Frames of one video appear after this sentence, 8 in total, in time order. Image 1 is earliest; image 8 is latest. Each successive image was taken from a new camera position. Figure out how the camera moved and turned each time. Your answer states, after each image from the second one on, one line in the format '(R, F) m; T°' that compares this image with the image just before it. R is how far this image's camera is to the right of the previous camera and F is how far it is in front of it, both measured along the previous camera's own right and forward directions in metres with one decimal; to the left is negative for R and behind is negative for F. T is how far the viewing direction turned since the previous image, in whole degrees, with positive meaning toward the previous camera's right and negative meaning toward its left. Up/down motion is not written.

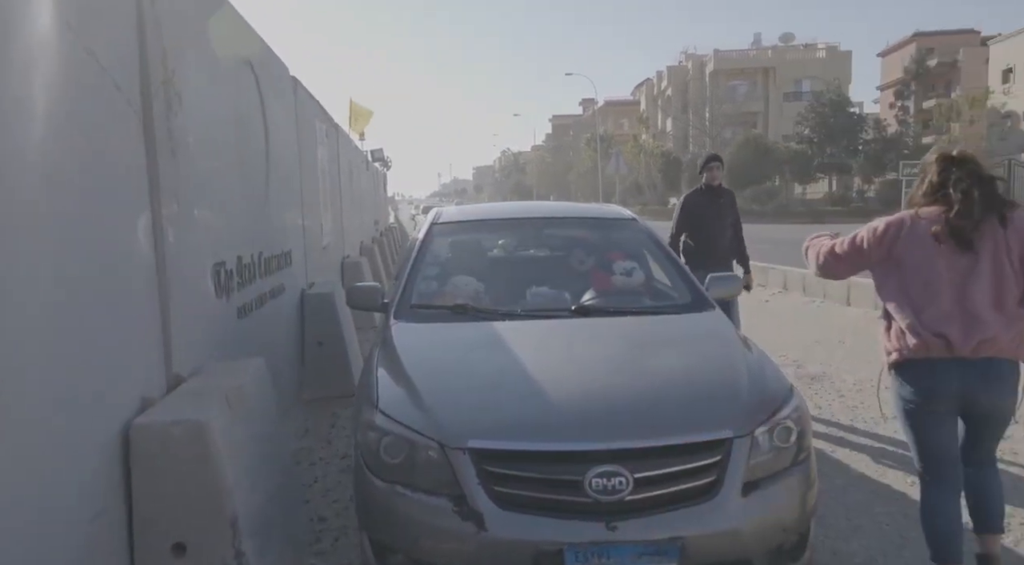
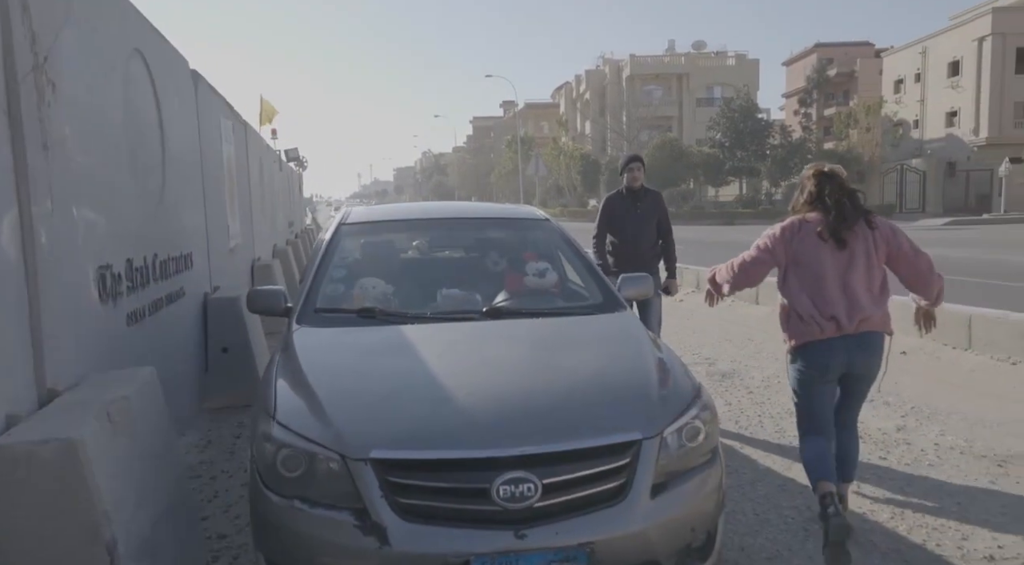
(+0.1, +0.1) m; +6°
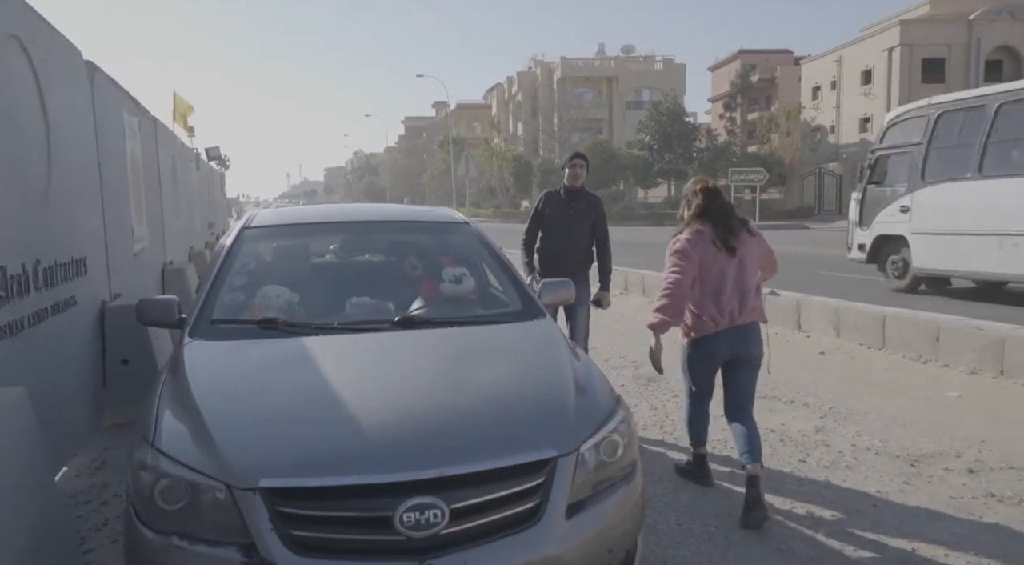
(+0.1, +0.2) m; +5°
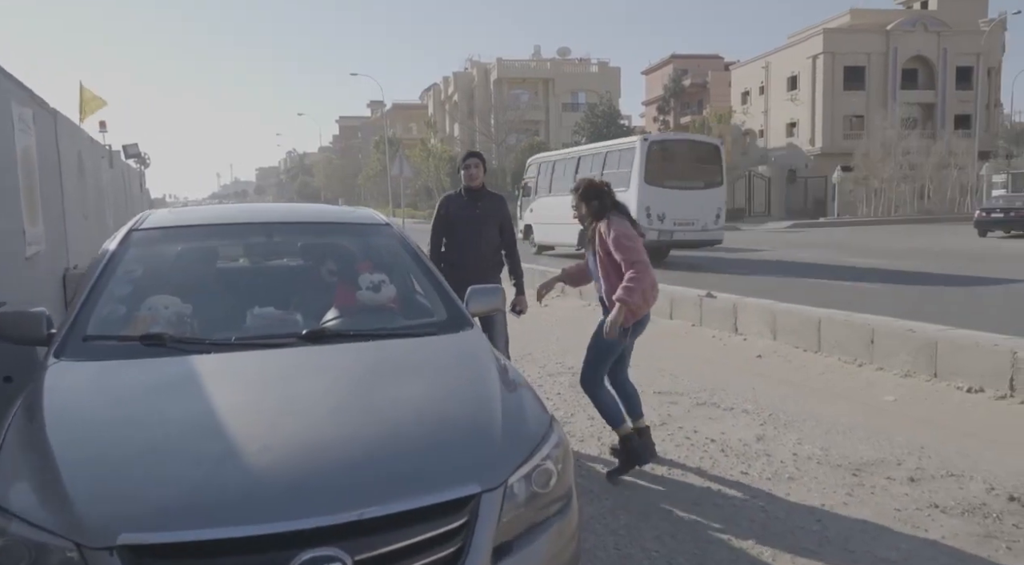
(+0.1, +0.3) m; +5°
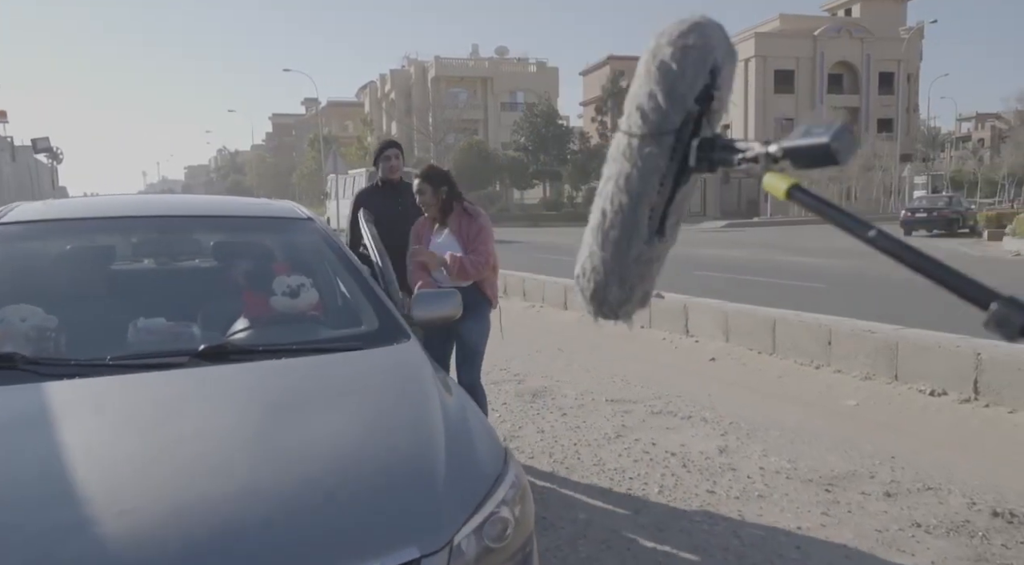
(0.0, +0.5) m; +5°
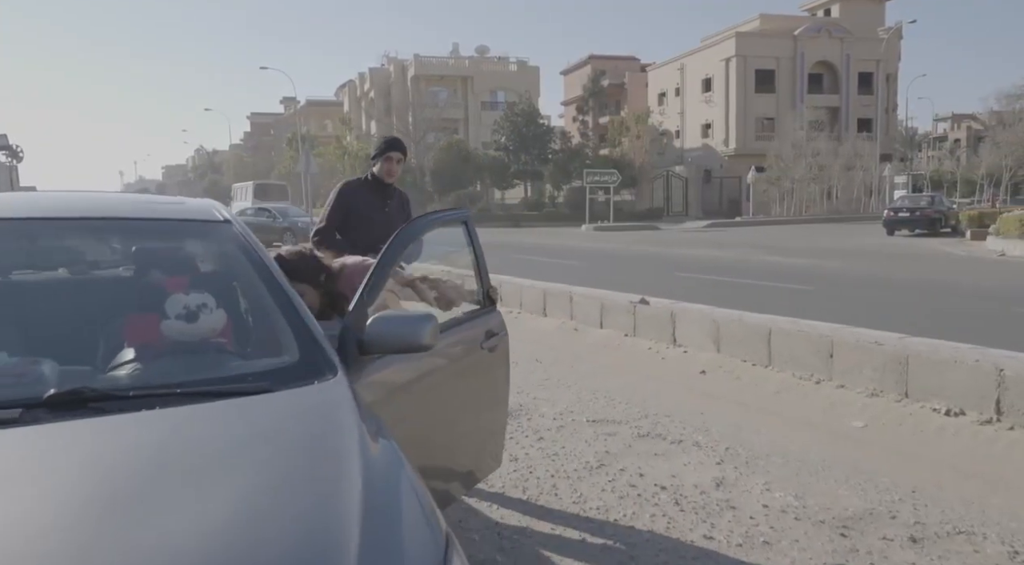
(+0.1, +0.6) m; +1°
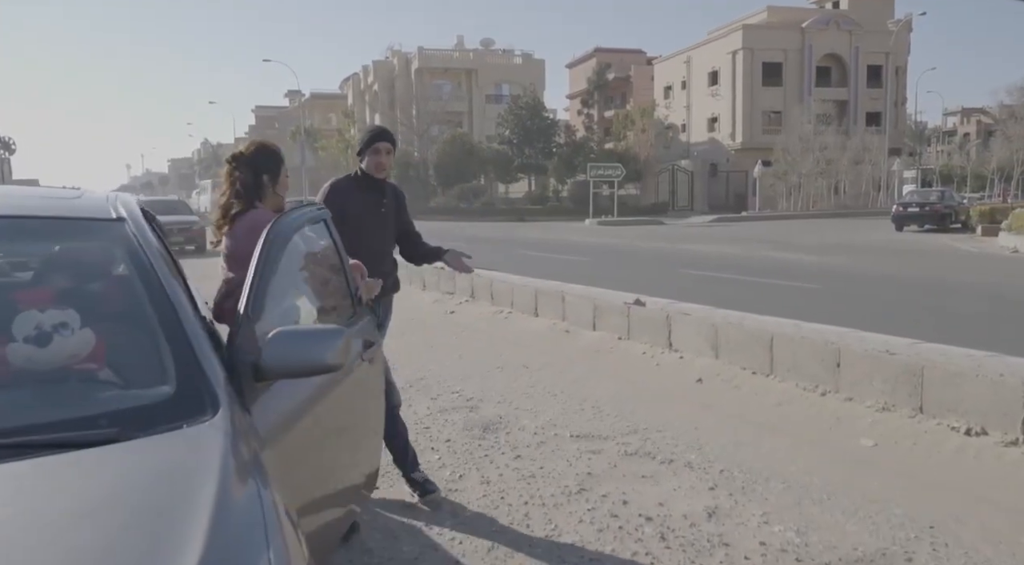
(+0.2, +0.4) m; 0°
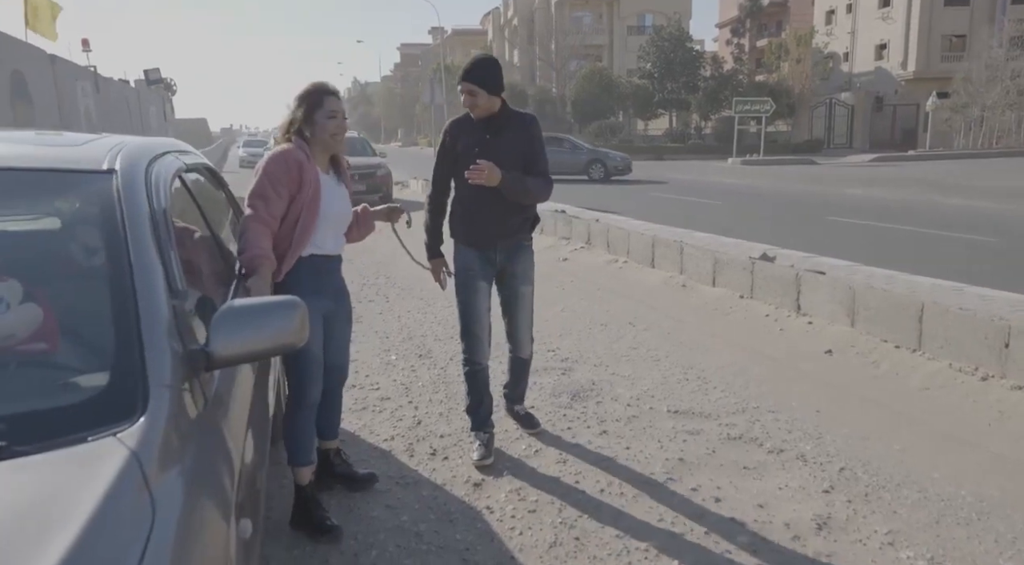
(+0.2, +0.5) m; -11°
